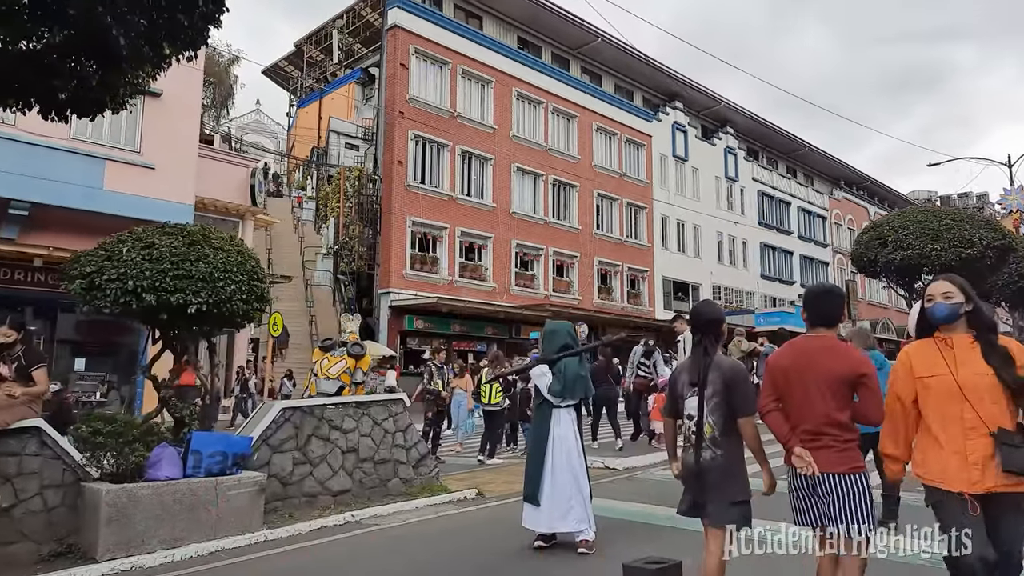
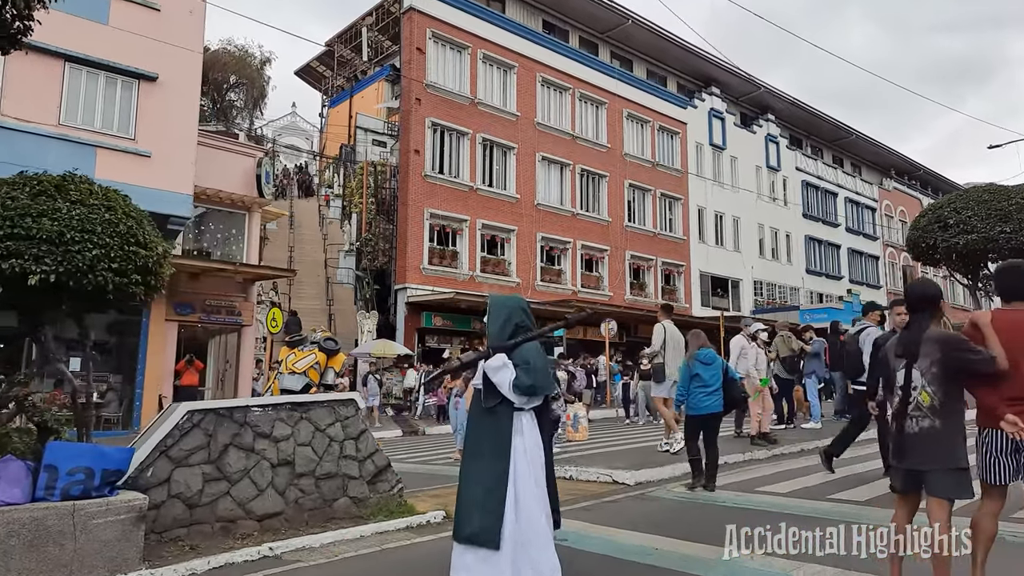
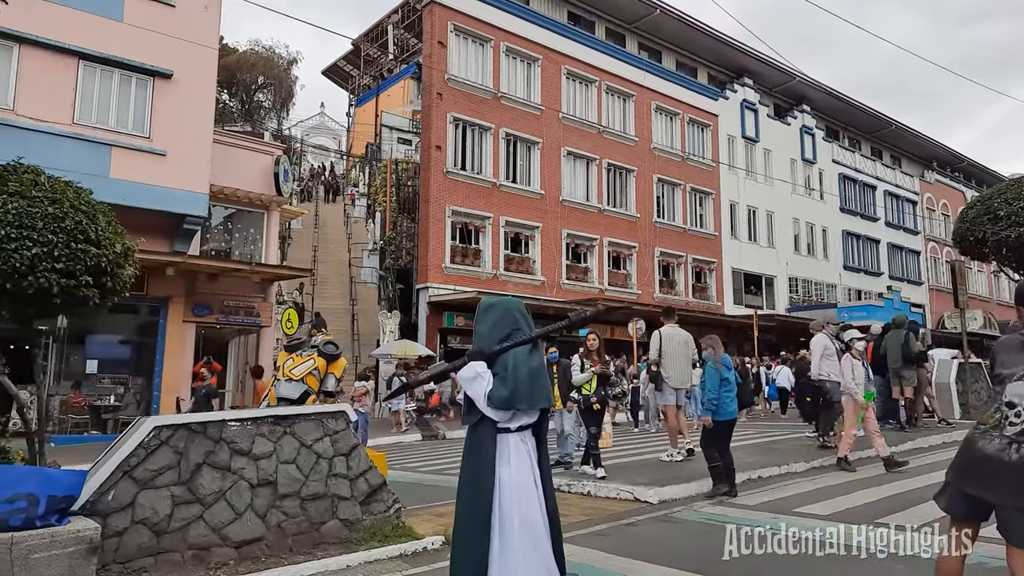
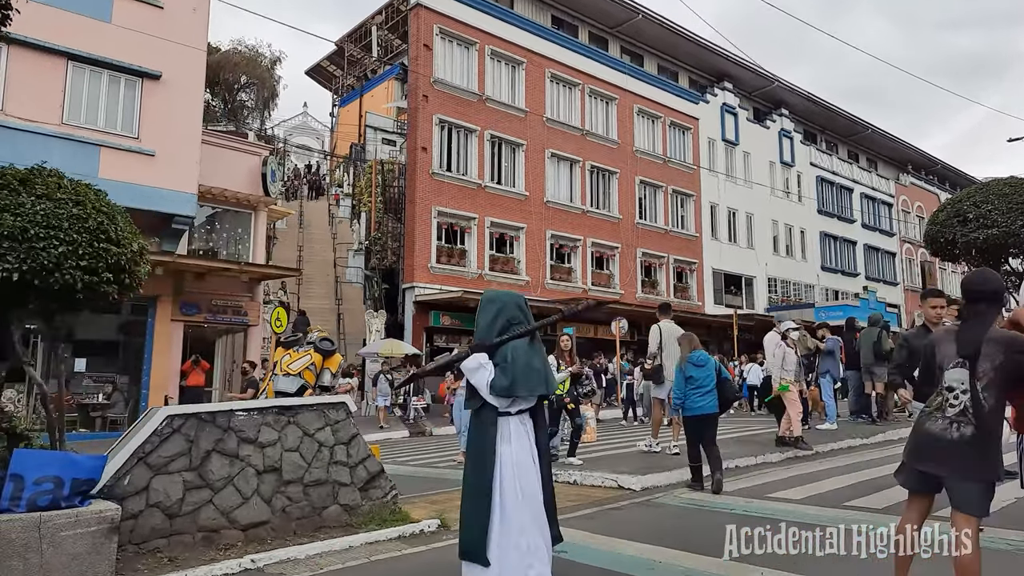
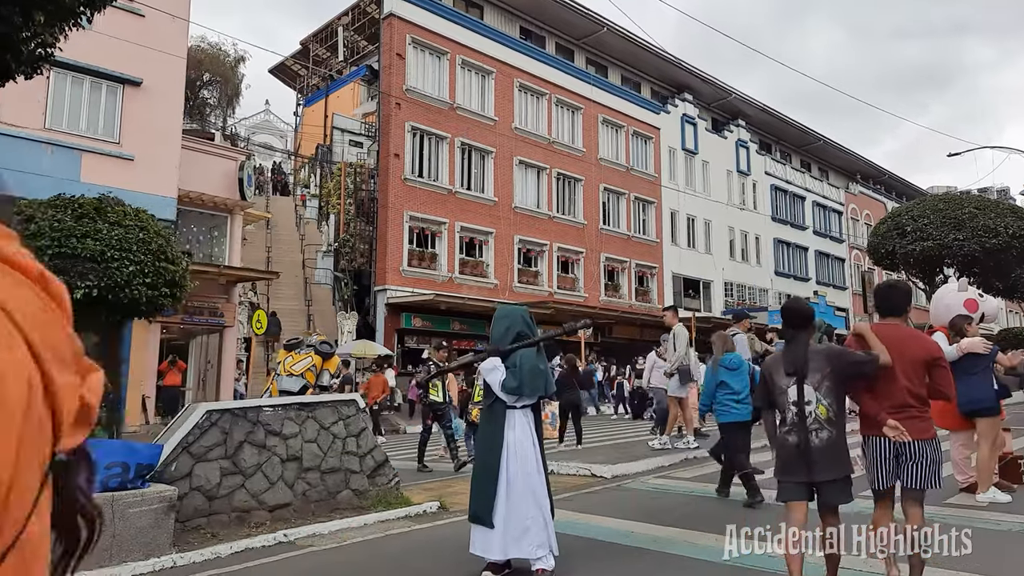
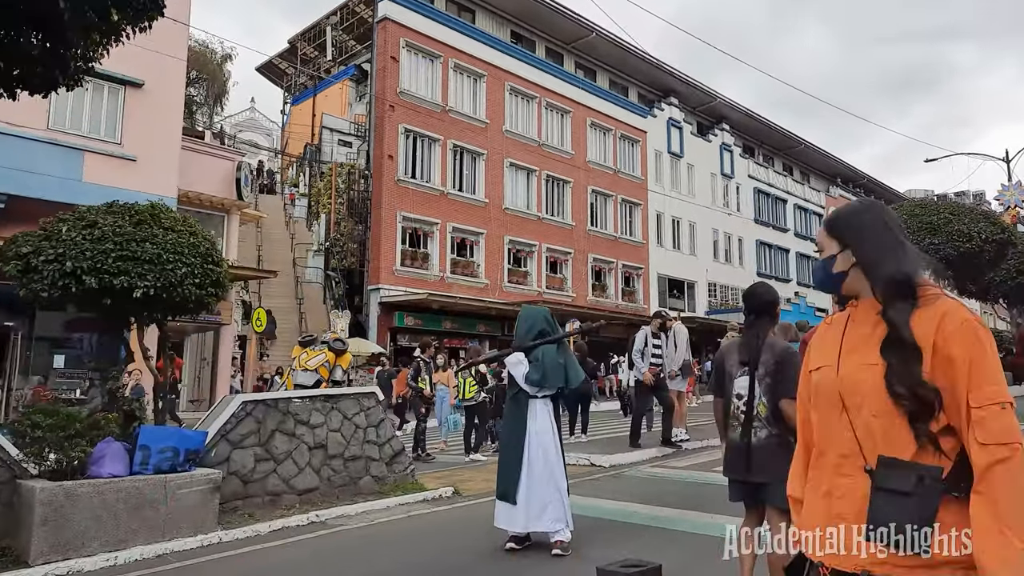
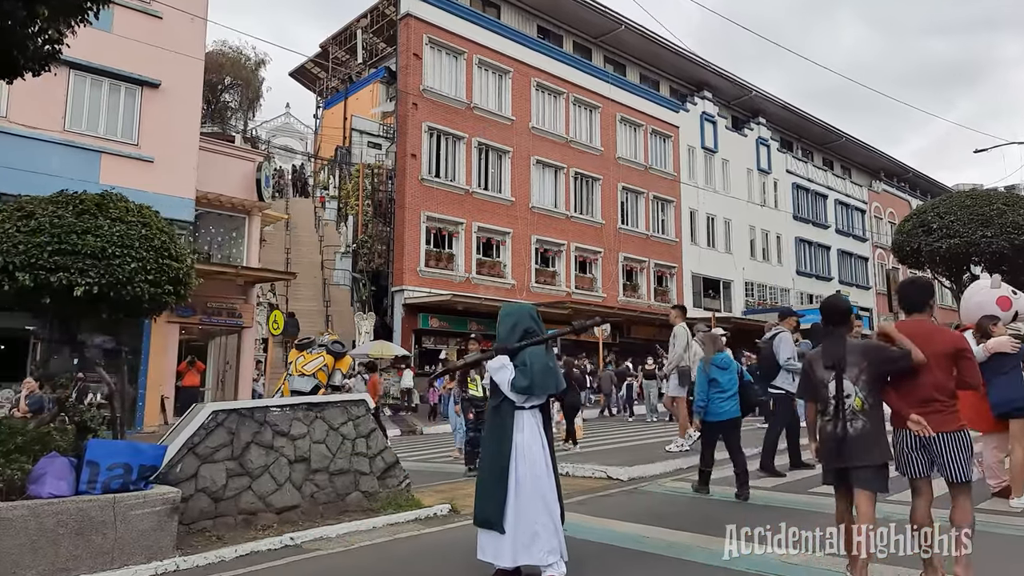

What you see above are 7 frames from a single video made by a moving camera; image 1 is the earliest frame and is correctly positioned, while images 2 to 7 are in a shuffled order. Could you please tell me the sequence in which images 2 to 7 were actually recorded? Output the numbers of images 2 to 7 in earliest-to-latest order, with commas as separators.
6, 5, 7, 2, 4, 3
